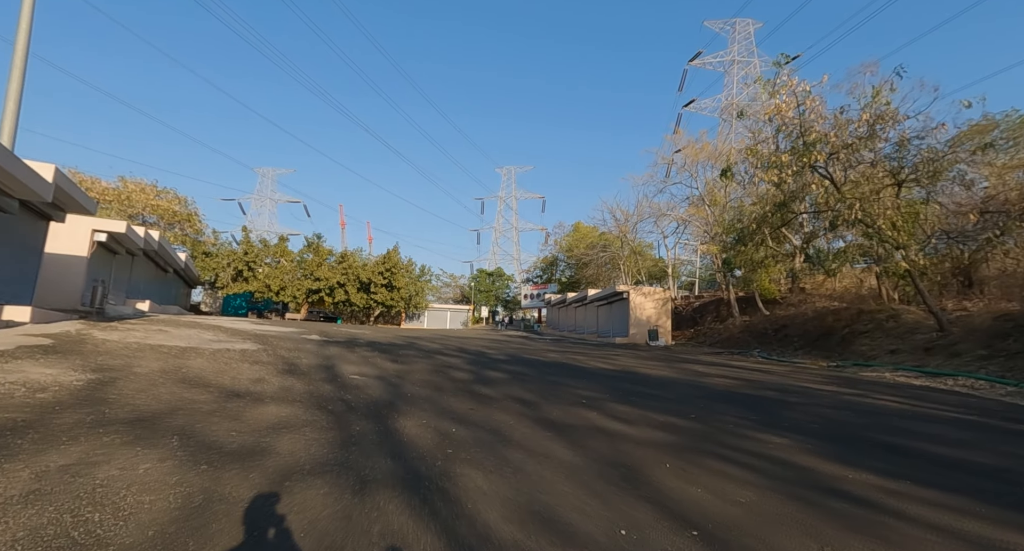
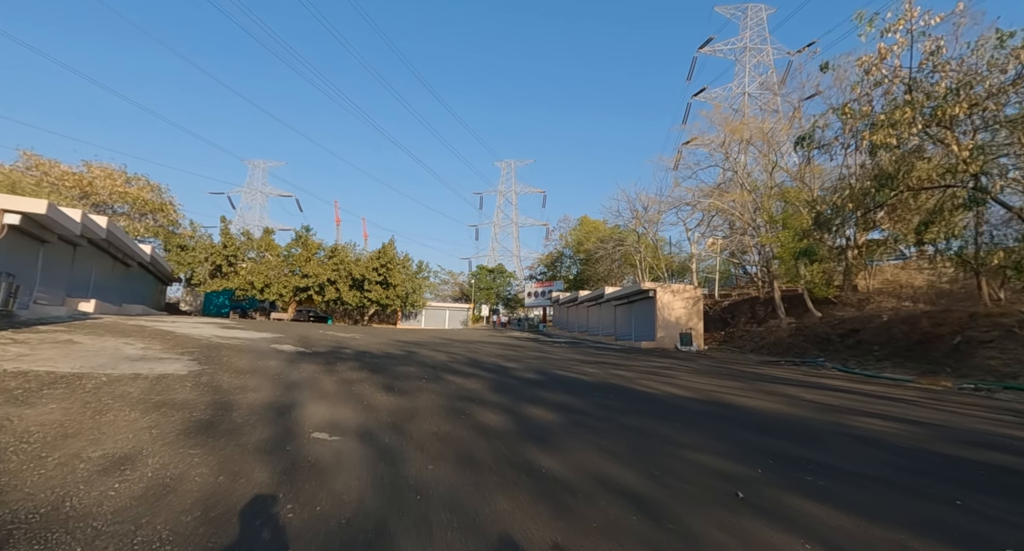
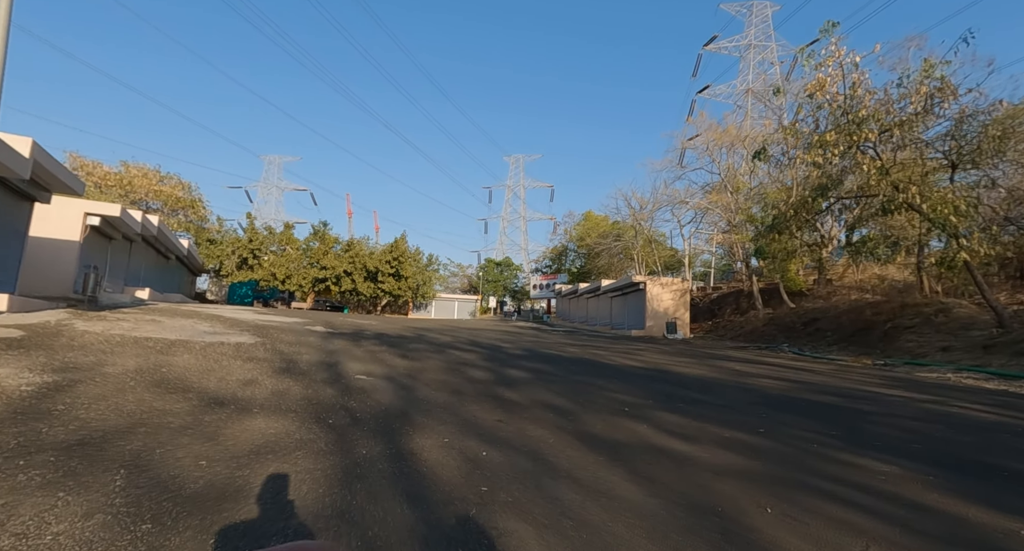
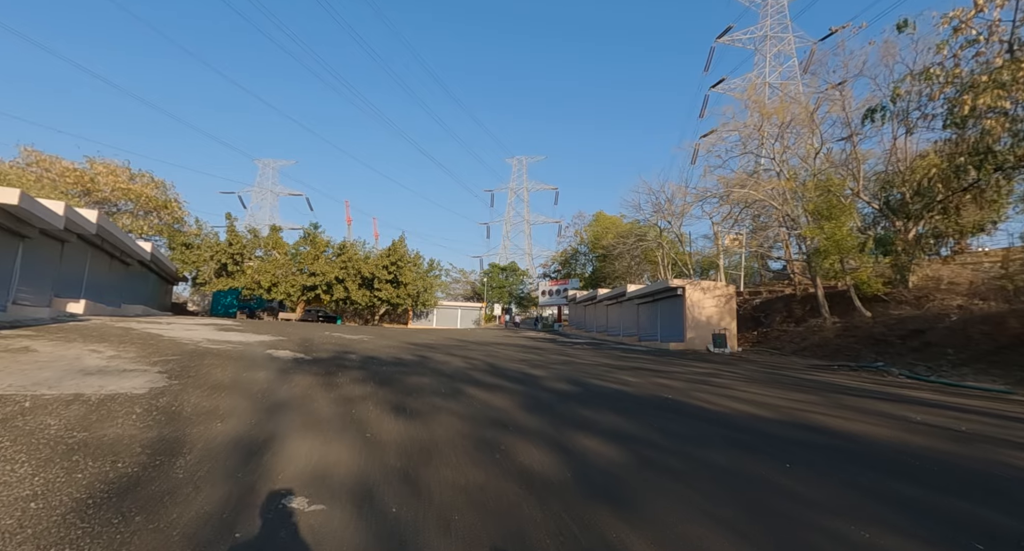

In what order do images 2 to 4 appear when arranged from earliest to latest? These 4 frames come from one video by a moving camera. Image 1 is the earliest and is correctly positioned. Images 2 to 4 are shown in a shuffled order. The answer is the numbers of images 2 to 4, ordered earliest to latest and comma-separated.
3, 2, 4
